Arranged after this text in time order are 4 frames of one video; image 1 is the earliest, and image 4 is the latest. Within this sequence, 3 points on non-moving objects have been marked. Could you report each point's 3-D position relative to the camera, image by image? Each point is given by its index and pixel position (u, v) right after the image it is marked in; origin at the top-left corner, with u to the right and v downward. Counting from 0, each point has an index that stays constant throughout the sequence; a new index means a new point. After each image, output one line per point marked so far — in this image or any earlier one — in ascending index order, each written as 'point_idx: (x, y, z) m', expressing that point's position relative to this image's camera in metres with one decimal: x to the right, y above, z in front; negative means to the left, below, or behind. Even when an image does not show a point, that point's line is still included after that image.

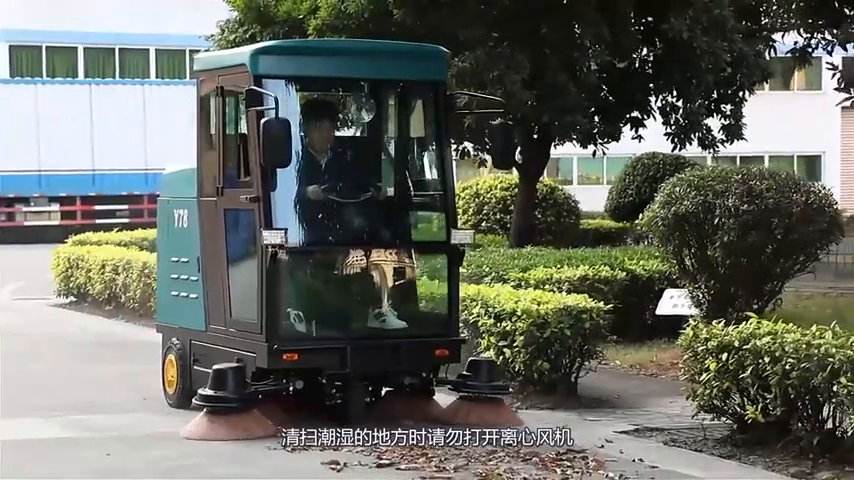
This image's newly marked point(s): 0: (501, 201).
0: (+0.9, +0.5, +18.0) m
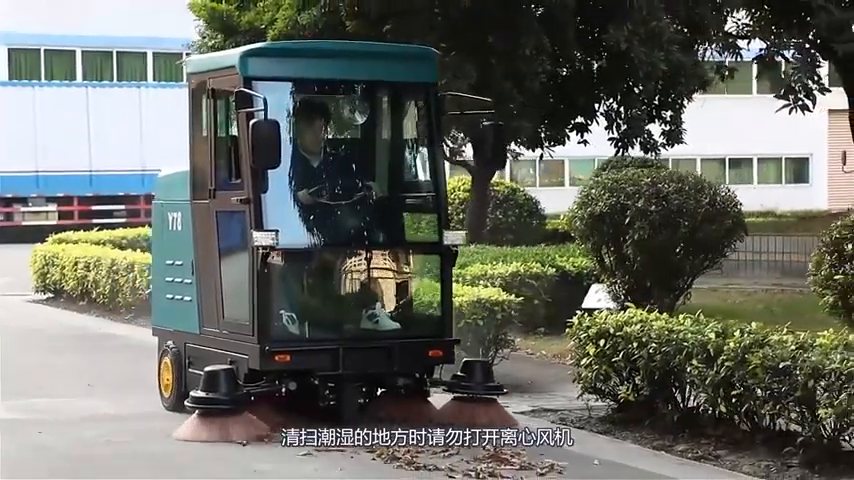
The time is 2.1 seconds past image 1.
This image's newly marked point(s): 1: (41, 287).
0: (+0.6, +0.5, +18.5) m
1: (-5.2, -0.7, +17.9) m
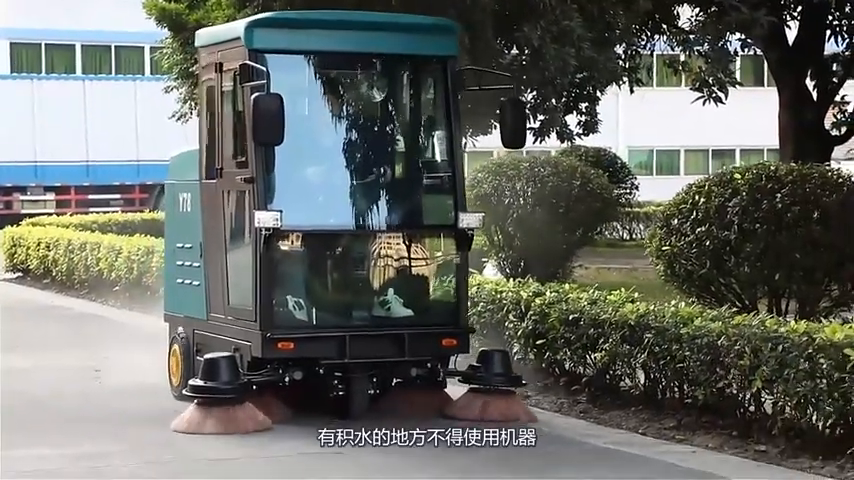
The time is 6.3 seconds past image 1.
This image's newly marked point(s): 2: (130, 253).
0: (+0.1, +0.7, +19.4) m
1: (-5.8, -0.5, +18.8) m
2: (-4.0, -0.2, +17.4) m
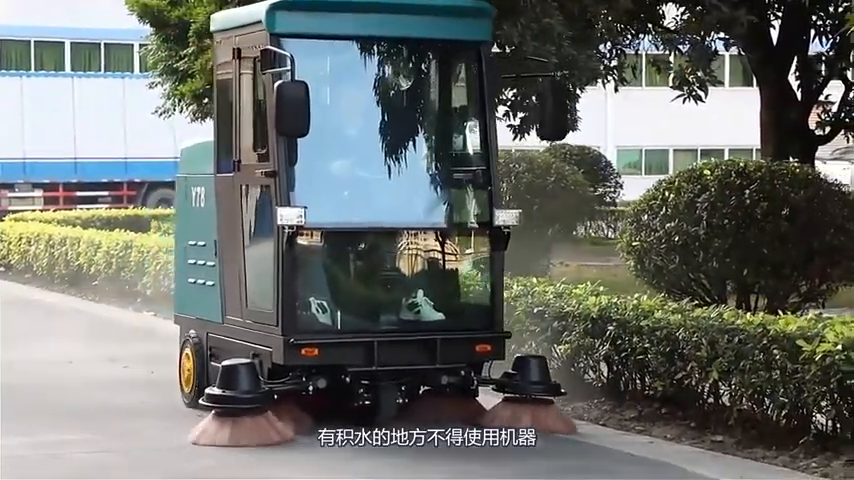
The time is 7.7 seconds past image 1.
0: (-0.1, +0.8, +19.5) m
1: (-6.0, -0.4, +18.8) m
2: (-4.2, -0.1, +17.4) m
